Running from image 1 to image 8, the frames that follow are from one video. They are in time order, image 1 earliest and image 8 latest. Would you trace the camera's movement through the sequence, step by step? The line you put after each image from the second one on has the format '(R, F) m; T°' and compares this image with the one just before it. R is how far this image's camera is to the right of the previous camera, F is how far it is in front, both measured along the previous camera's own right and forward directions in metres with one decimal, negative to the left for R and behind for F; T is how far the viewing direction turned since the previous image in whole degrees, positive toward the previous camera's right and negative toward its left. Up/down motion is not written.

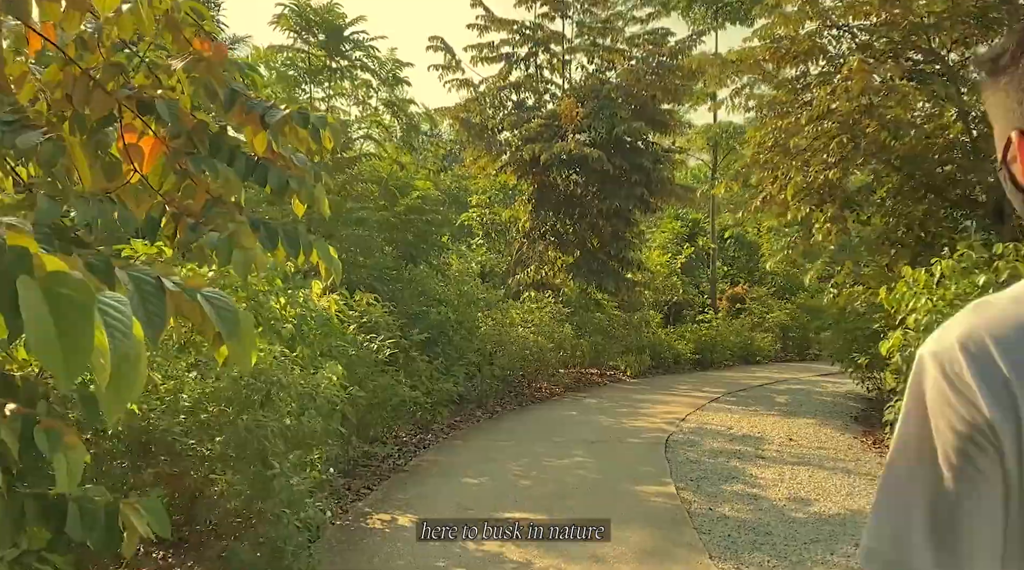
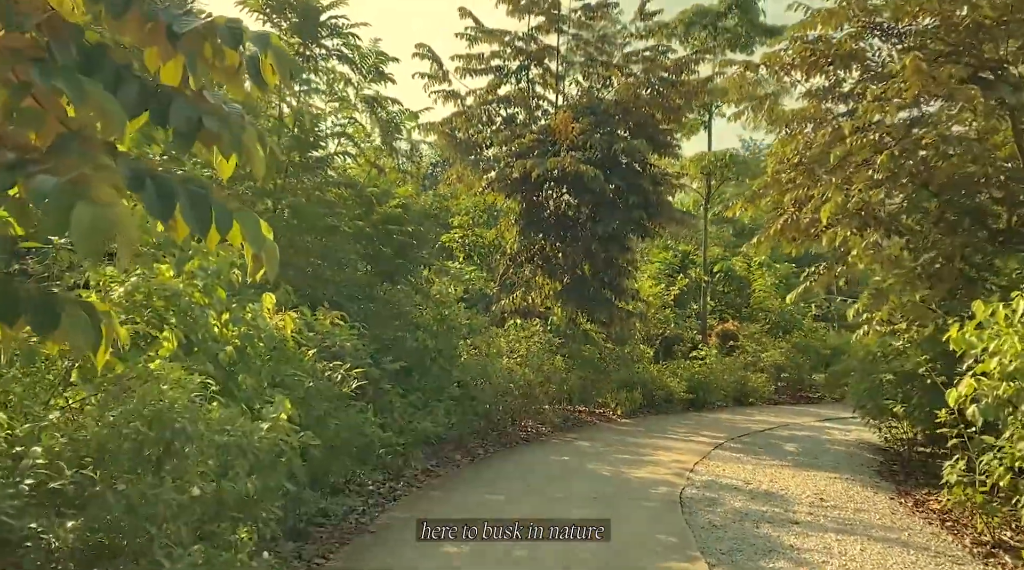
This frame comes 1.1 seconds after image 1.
(-0.1, +1.1) m; +2°
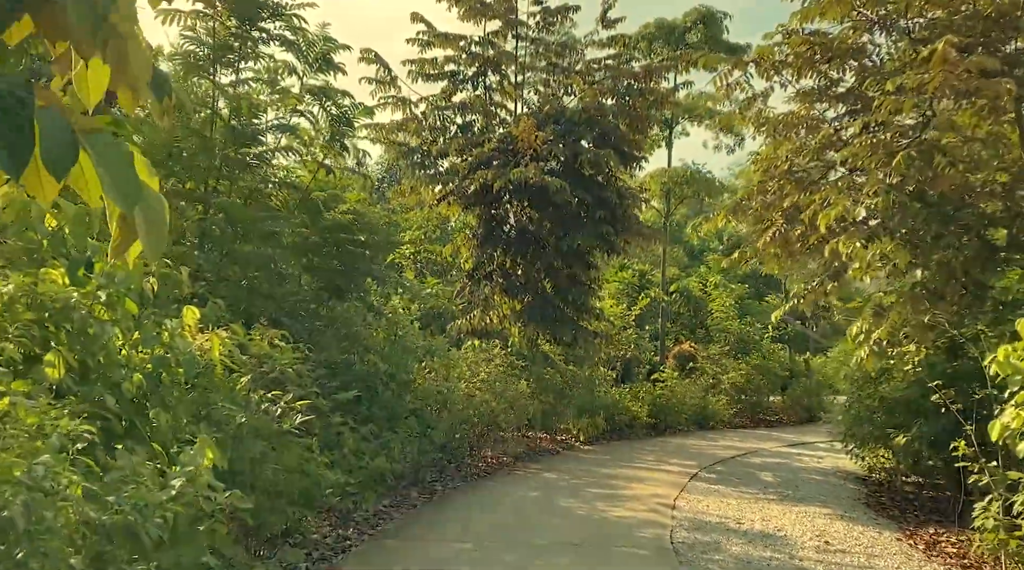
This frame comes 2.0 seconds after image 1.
(-0.2, +0.8) m; +3°
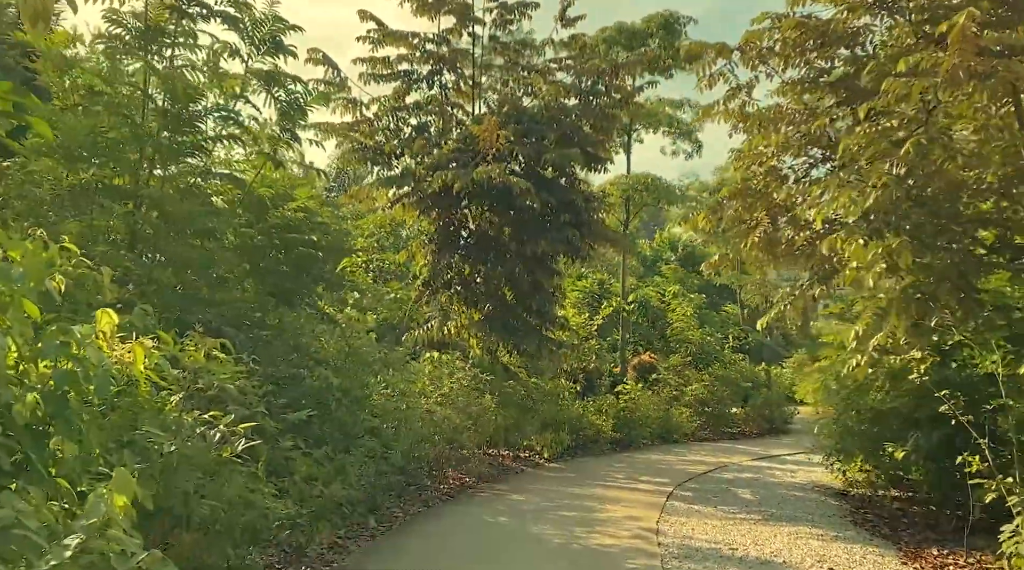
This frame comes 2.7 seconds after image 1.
(-0.1, +0.6) m; +3°
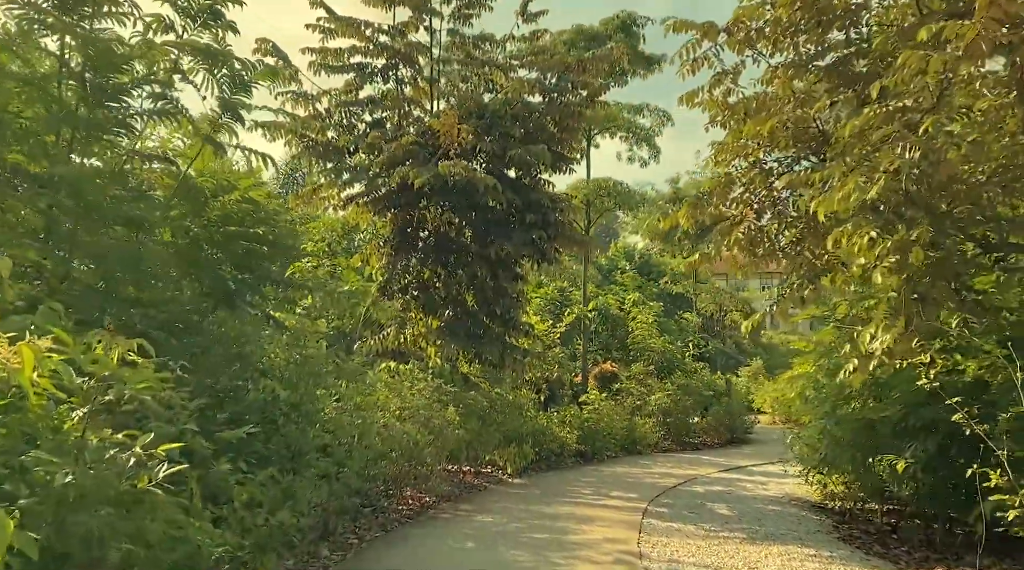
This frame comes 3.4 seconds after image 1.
(-0.1, +0.6) m; +3°
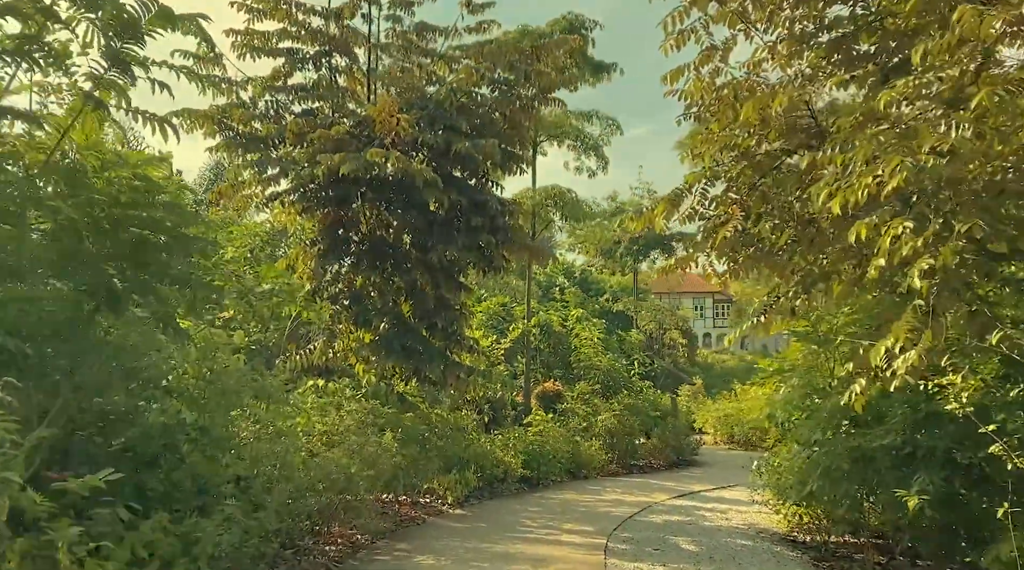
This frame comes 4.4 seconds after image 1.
(-0.1, +0.9) m; +4°
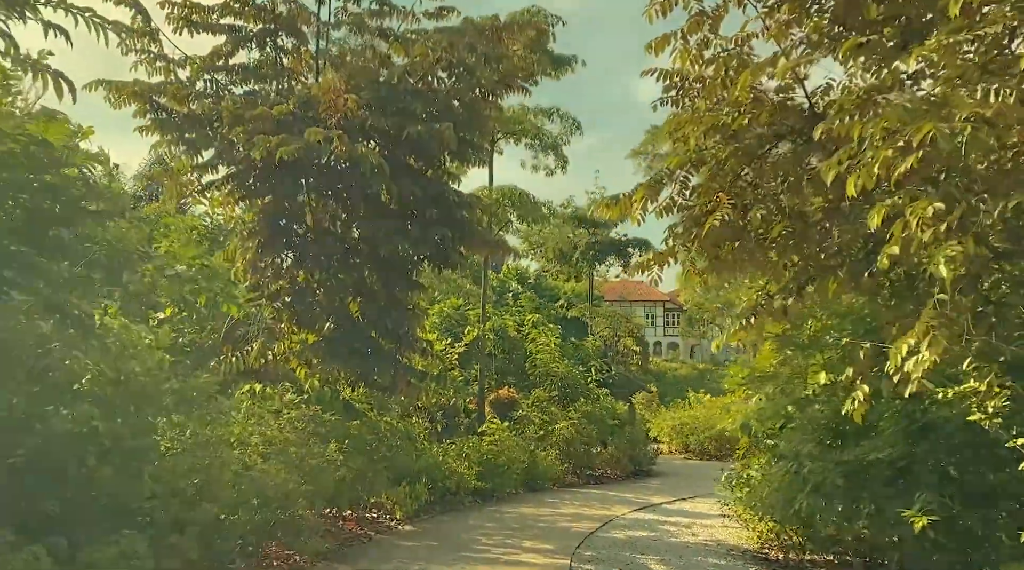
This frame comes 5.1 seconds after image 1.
(-0.1, +0.6) m; +3°
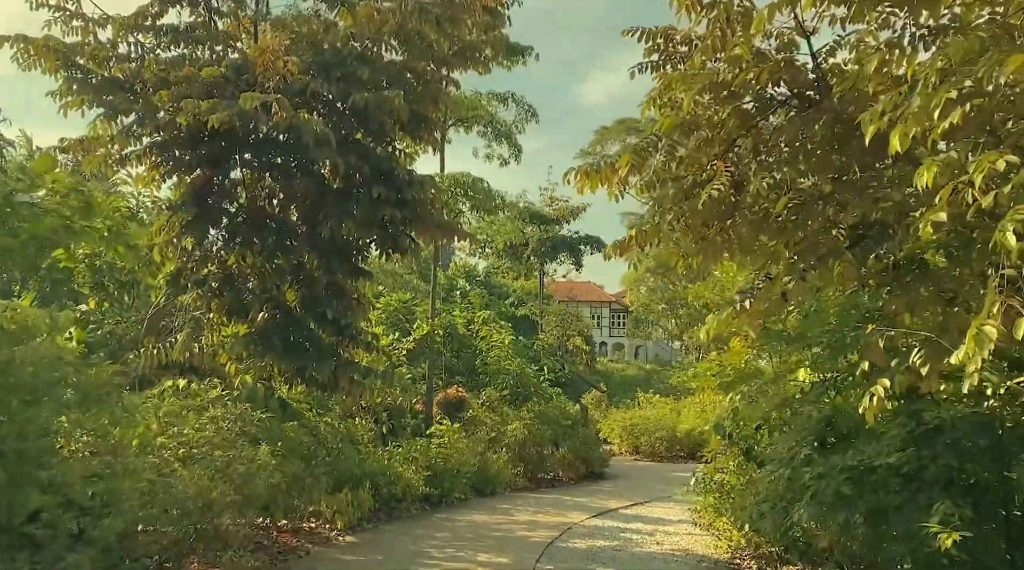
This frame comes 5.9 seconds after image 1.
(-0.1, +0.7) m; +3°
